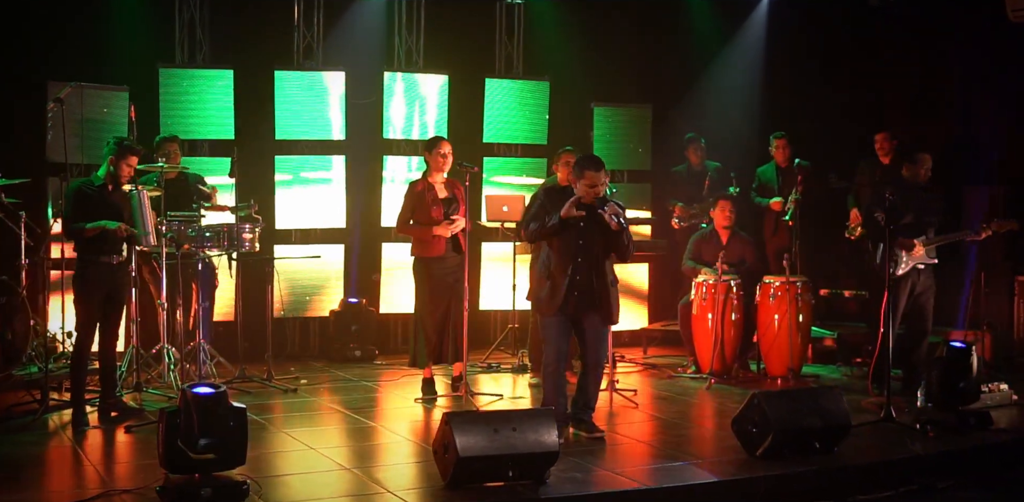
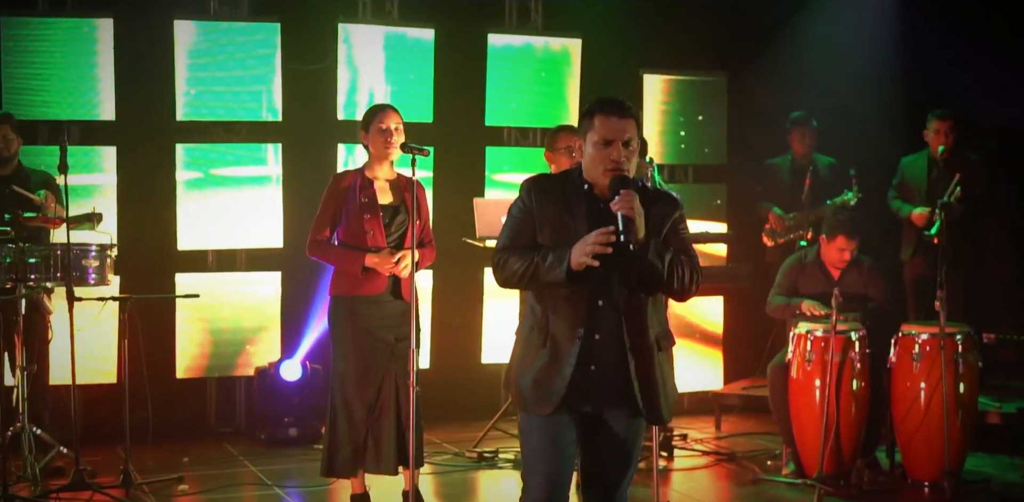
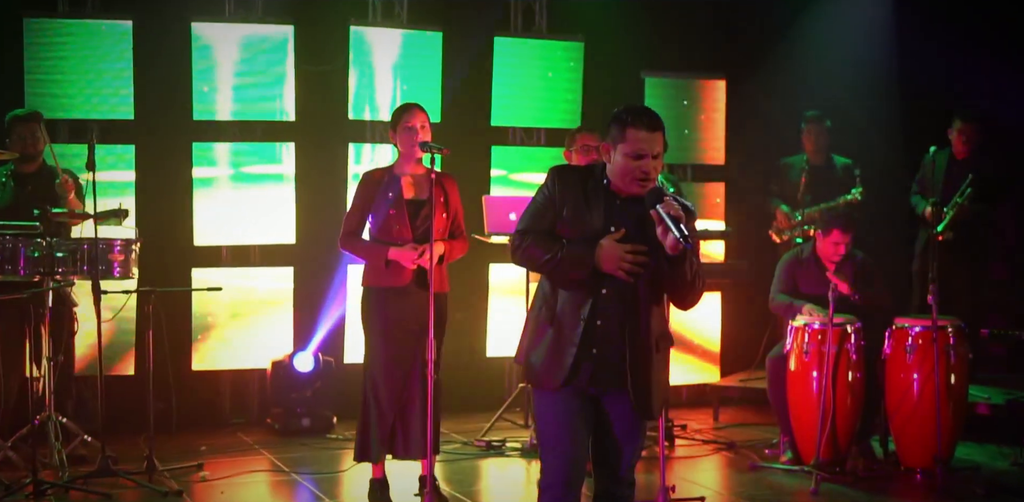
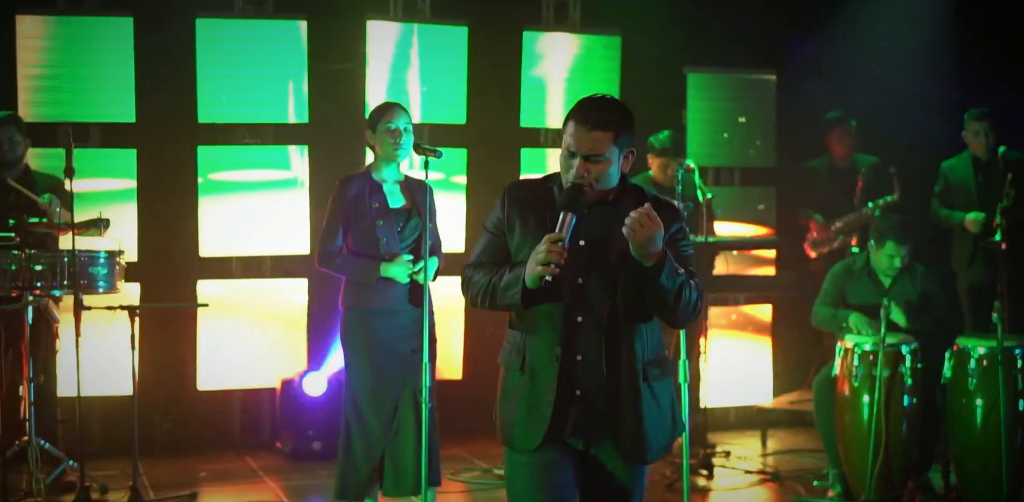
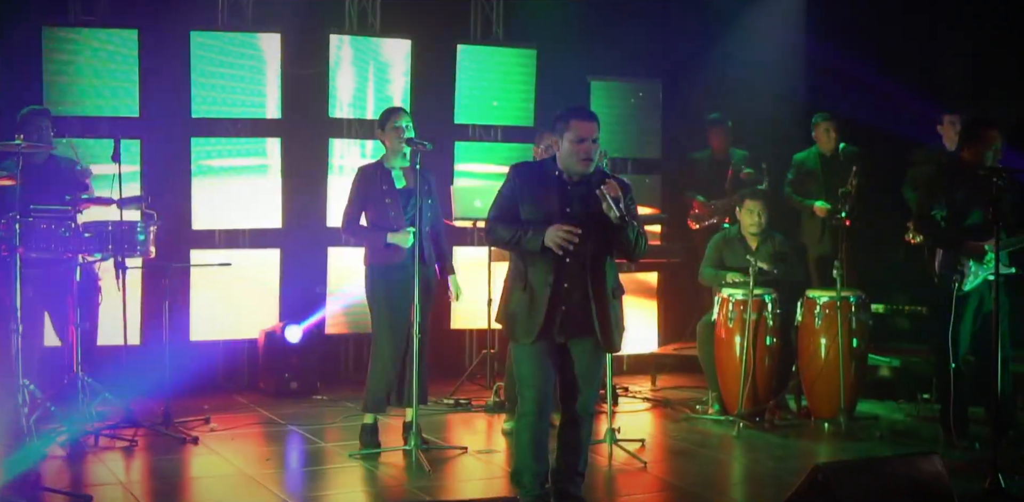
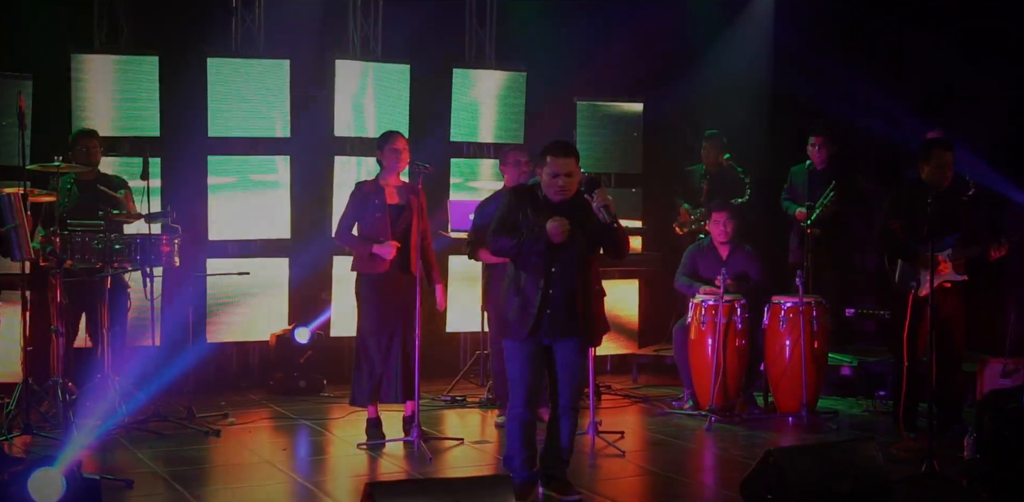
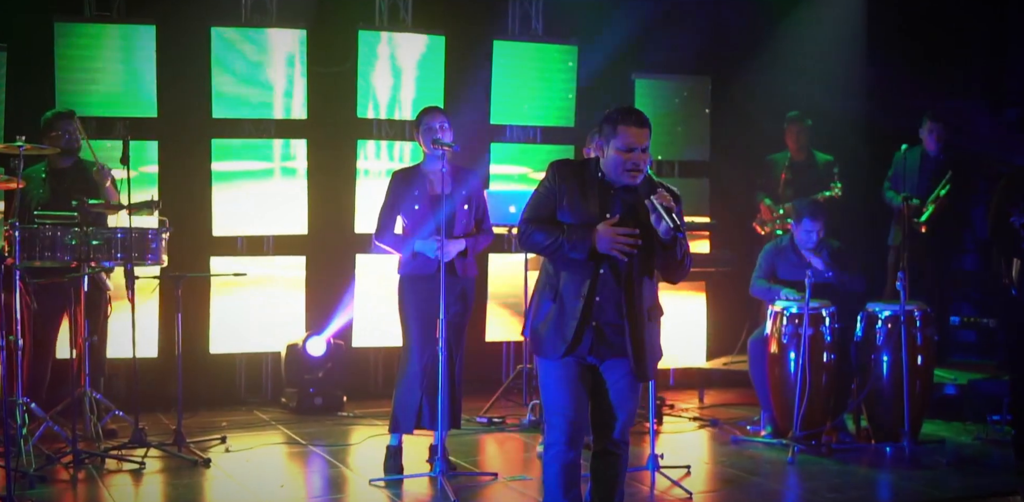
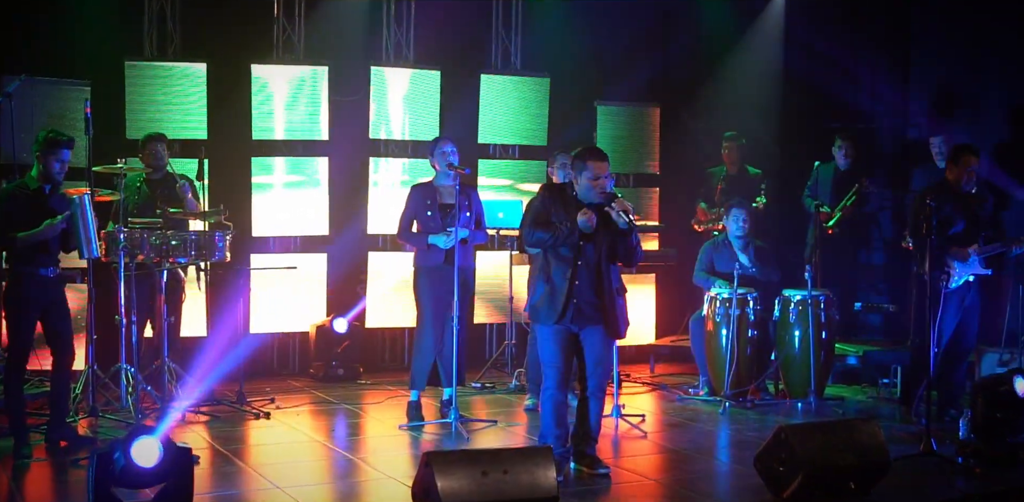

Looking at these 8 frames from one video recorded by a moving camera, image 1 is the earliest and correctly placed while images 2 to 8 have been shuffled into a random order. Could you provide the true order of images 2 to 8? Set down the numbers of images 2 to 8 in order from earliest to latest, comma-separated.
8, 6, 5, 7, 3, 2, 4
